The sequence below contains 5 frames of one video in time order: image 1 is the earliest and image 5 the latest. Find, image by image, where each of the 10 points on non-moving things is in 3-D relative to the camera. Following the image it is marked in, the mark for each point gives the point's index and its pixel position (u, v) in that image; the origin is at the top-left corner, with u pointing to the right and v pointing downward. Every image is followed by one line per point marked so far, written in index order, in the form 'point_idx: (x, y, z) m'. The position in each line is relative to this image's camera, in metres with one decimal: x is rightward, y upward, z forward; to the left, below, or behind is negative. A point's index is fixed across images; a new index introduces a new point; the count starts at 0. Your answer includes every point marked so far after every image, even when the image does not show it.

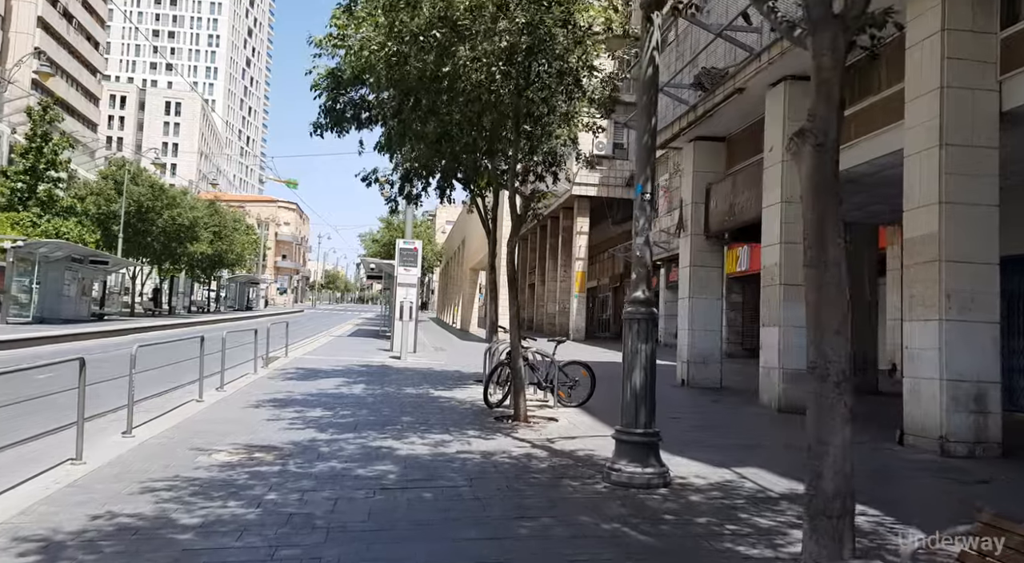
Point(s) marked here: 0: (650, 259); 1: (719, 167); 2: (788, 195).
0: (+1.3, +0.2, +6.3) m
1: (+4.4, +2.4, +14.2) m
2: (+4.4, +1.4, +10.8) m
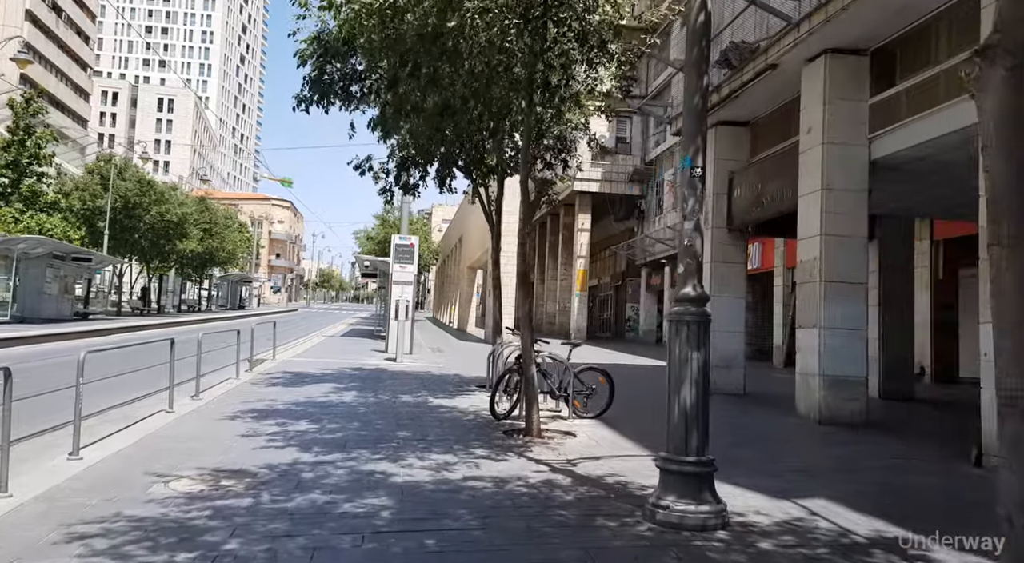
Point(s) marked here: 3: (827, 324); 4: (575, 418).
0: (+1.4, +0.3, +5.1) m
1: (+4.5, +2.5, +13.1) m
2: (+4.5, +1.4, +9.7) m
3: (+4.4, -0.6, +9.5) m
4: (+0.9, -1.9, +9.3) m
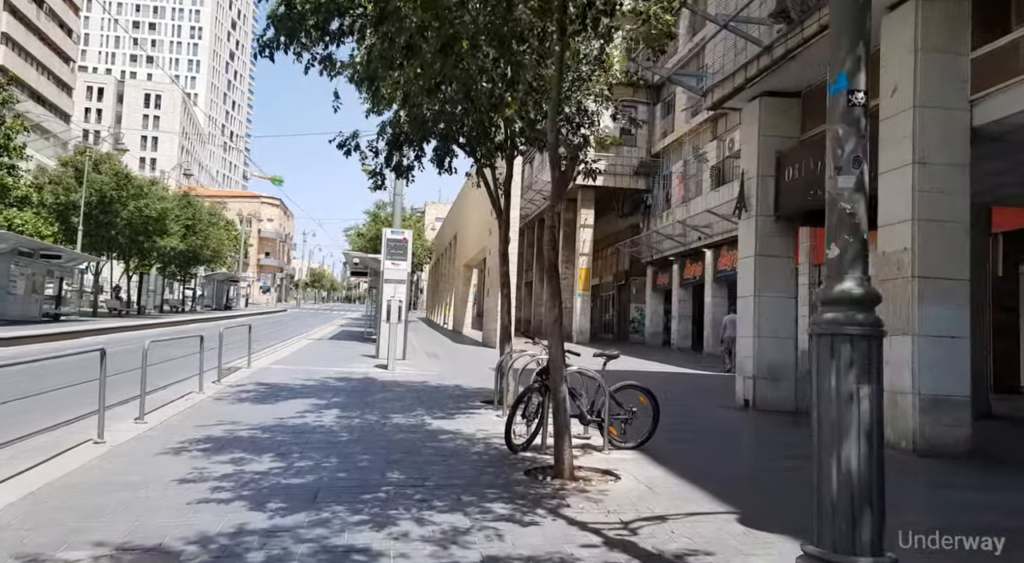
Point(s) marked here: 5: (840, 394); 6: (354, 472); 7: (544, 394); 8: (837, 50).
0: (+1.7, +0.3, +3.2) m
1: (+4.7, +2.5, +11.3) m
2: (+4.7, +1.5, +7.8) m
3: (+4.6, -0.5, +7.6) m
4: (+1.1, -1.8, +7.4) m
5: (+1.5, -0.5, +3.1) m
6: (-1.5, -1.8, +6.3) m
7: (+0.3, -1.2, +7.0) m
8: (+1.6, +1.2, +3.3) m
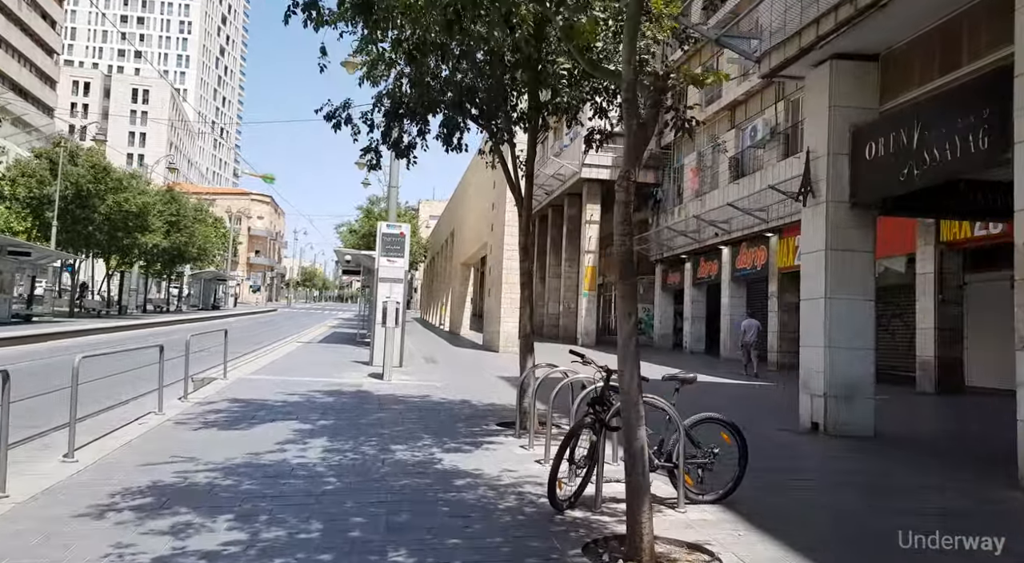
0: (+2.1, +0.3, +1.4) m
1: (+5.0, +2.5, +9.5) m
2: (+5.1, +1.5, +6.0) m
3: (+5.0, -0.5, +5.8) m
4: (+1.4, -1.8, +5.6) m
5: (+1.9, -0.5, +1.3) m
6: (-1.1, -1.8, +4.4) m
7: (+0.7, -1.2, +5.1) m
8: (+2.0, +1.2, +1.5) m
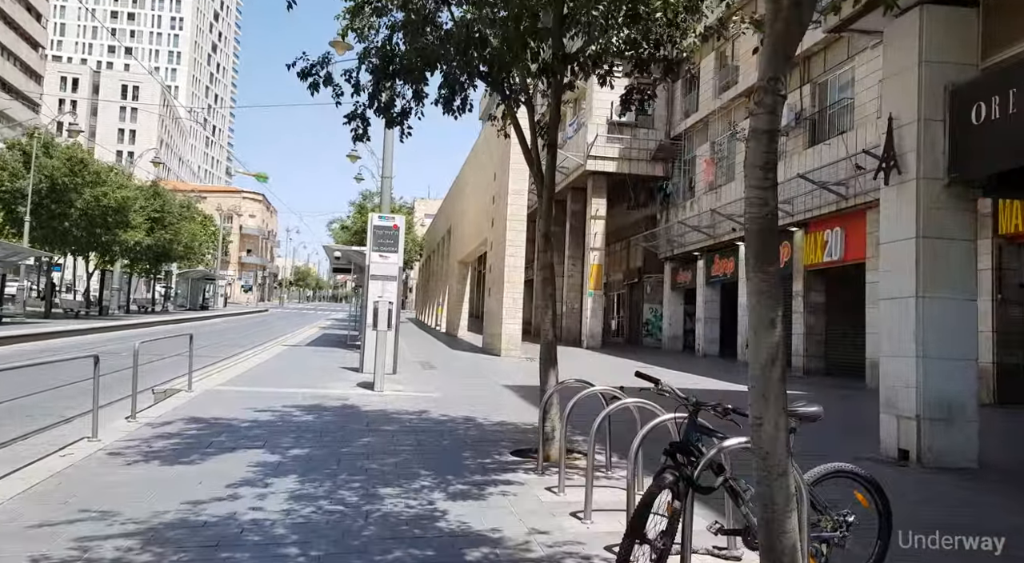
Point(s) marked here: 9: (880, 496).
0: (+2.4, +0.4, -0.4) m
1: (+5.2, +2.6, +7.7) m
2: (+5.3, +1.6, +4.3) m
3: (+5.2, -0.5, +4.1) m
4: (+1.7, -1.8, +3.8) m
5: (+2.2, -0.5, -0.5) m
6: (-0.9, -1.7, +2.6) m
7: (+0.9, -1.1, +3.3) m
8: (+2.3, +1.2, -0.3) m
9: (+2.2, -1.2, +4.0) m
